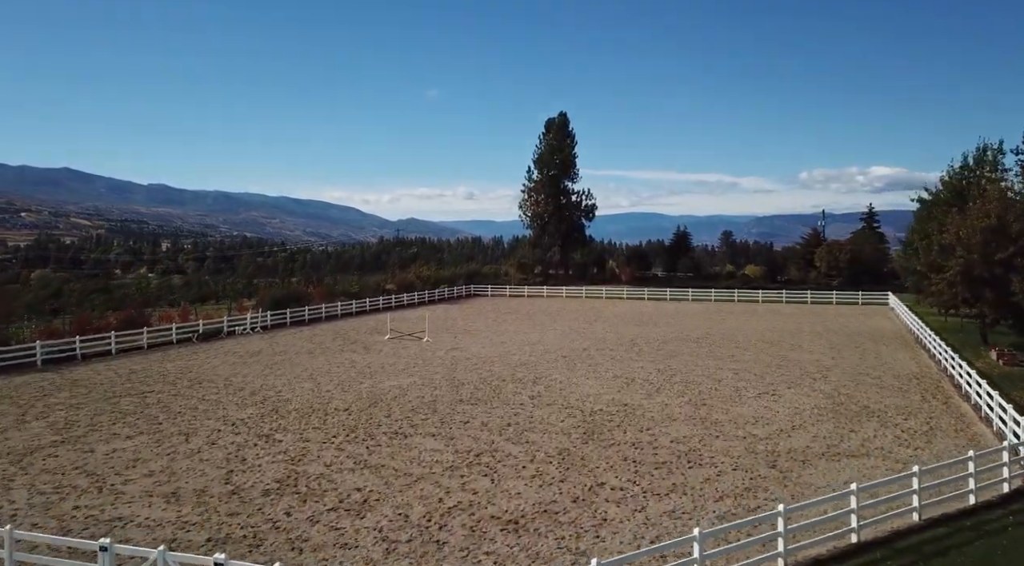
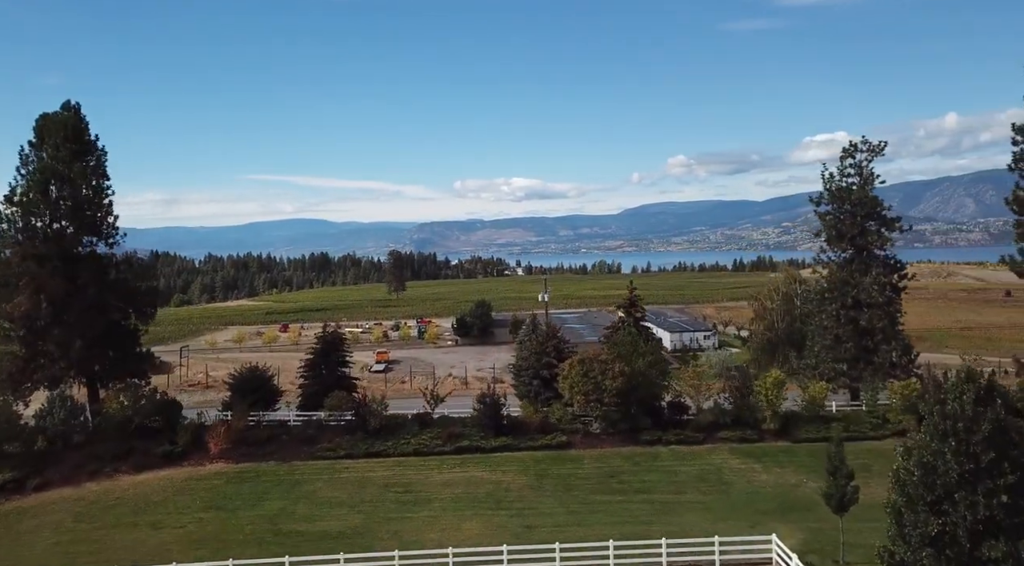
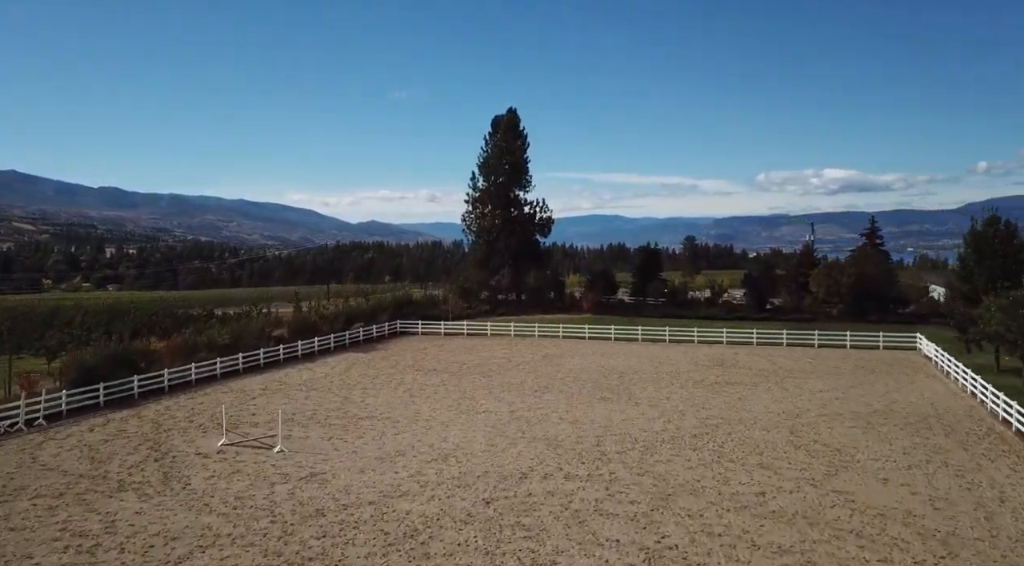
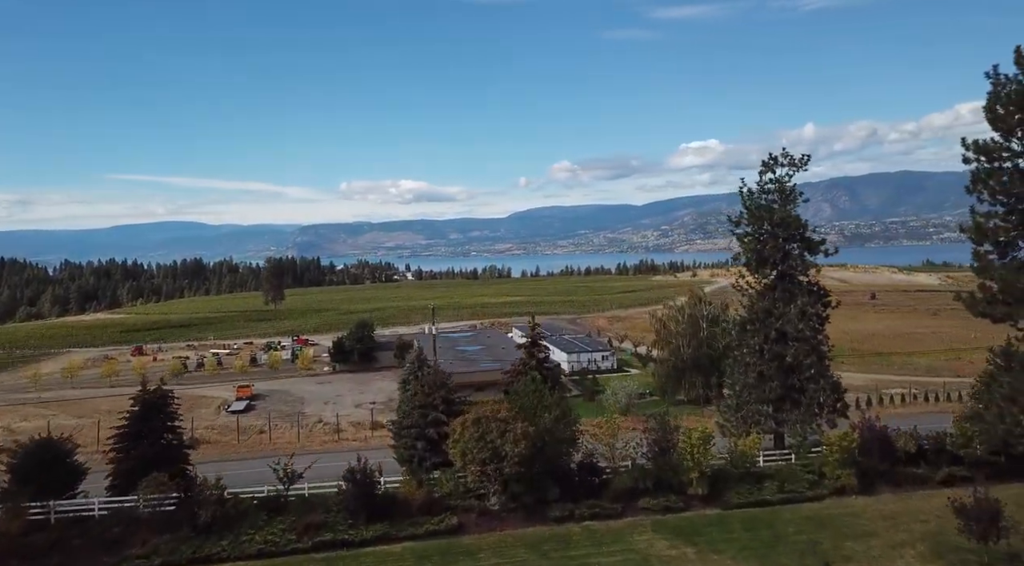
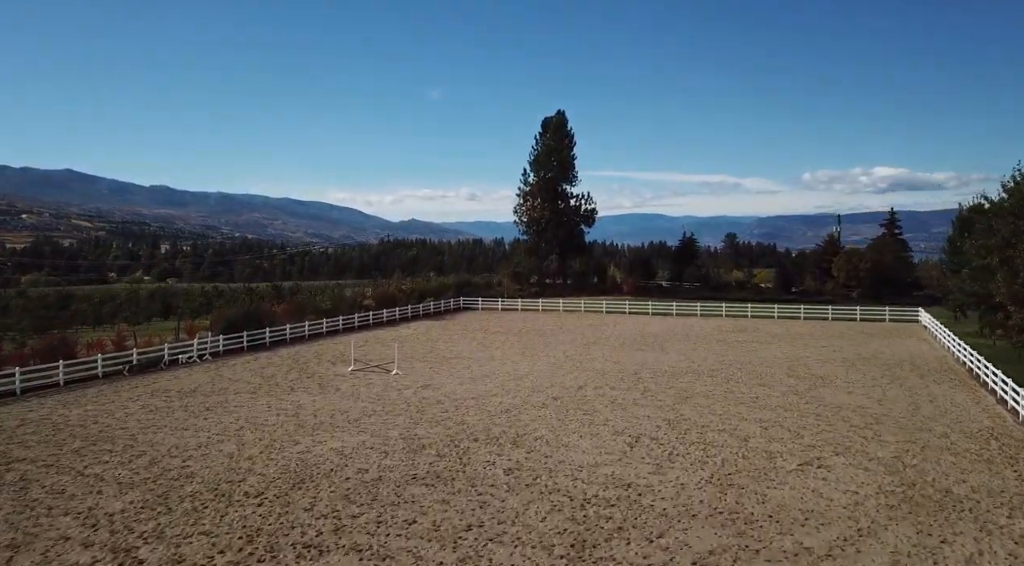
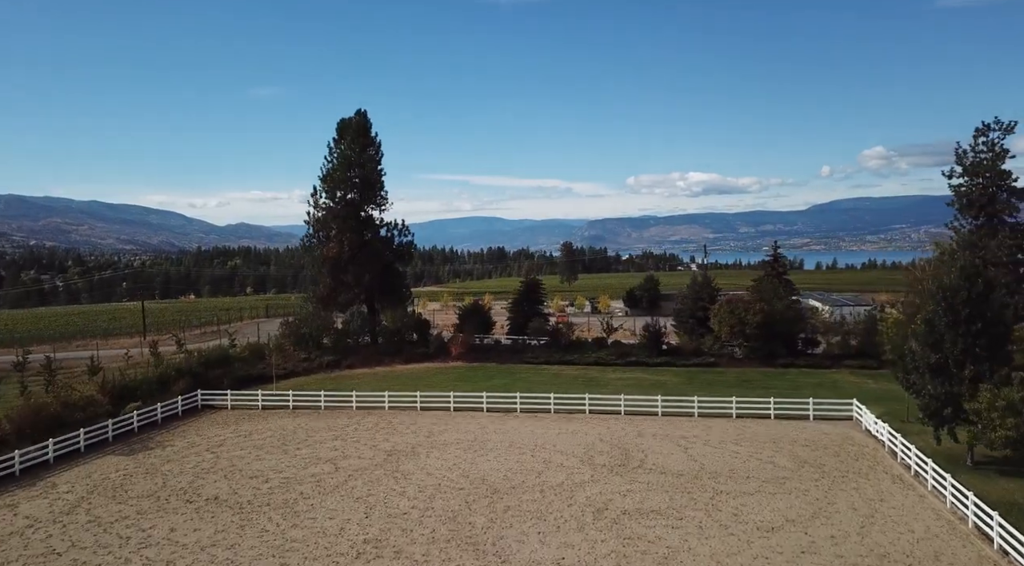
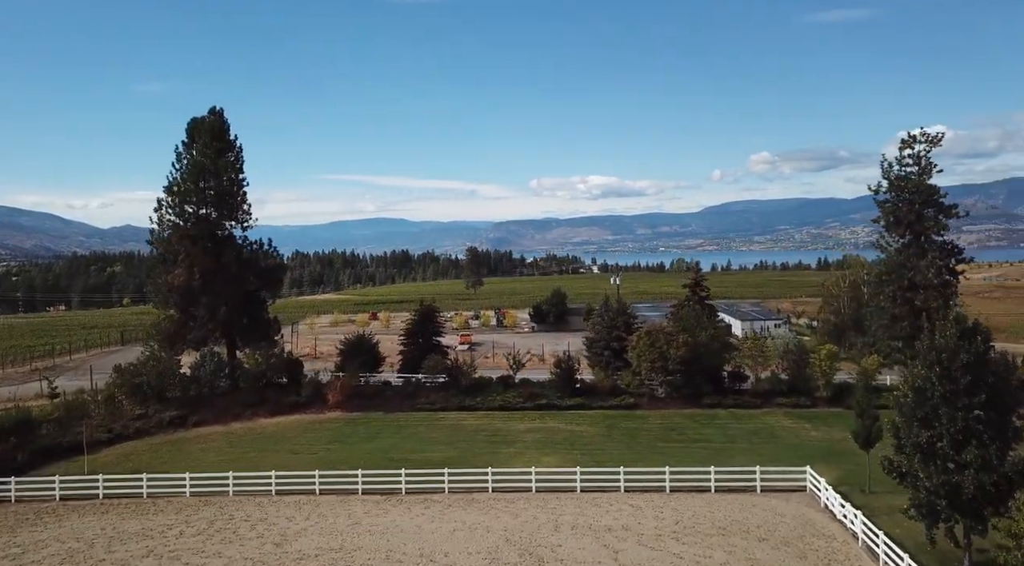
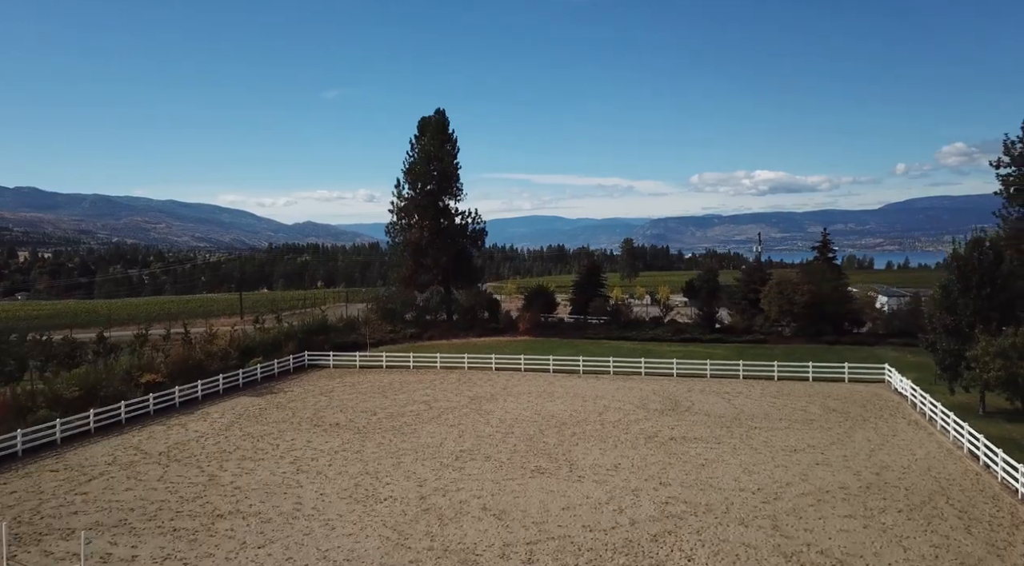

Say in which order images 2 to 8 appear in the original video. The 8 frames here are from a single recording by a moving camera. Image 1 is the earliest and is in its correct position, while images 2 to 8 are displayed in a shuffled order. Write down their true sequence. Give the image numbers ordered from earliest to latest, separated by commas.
5, 3, 8, 6, 7, 2, 4
